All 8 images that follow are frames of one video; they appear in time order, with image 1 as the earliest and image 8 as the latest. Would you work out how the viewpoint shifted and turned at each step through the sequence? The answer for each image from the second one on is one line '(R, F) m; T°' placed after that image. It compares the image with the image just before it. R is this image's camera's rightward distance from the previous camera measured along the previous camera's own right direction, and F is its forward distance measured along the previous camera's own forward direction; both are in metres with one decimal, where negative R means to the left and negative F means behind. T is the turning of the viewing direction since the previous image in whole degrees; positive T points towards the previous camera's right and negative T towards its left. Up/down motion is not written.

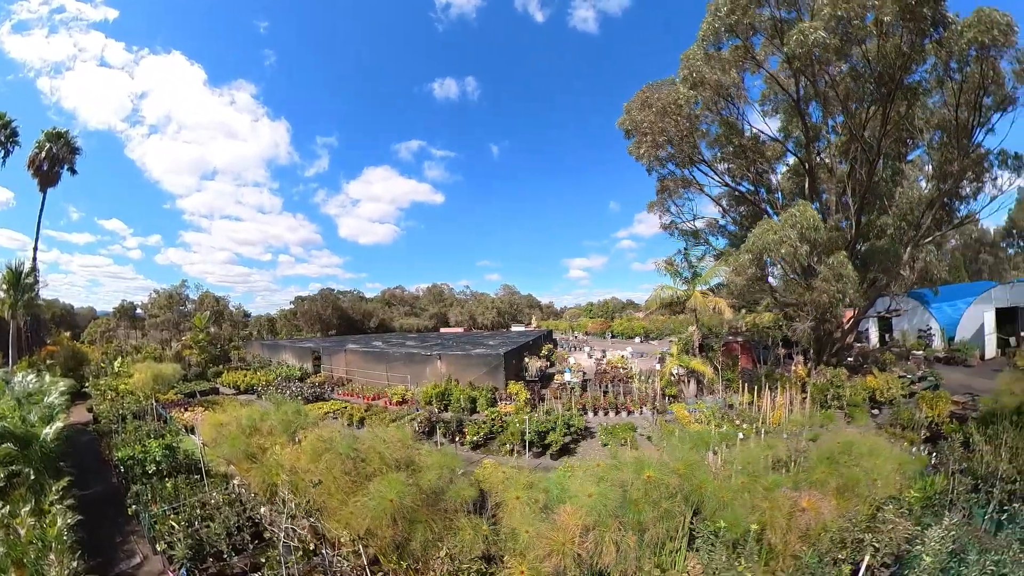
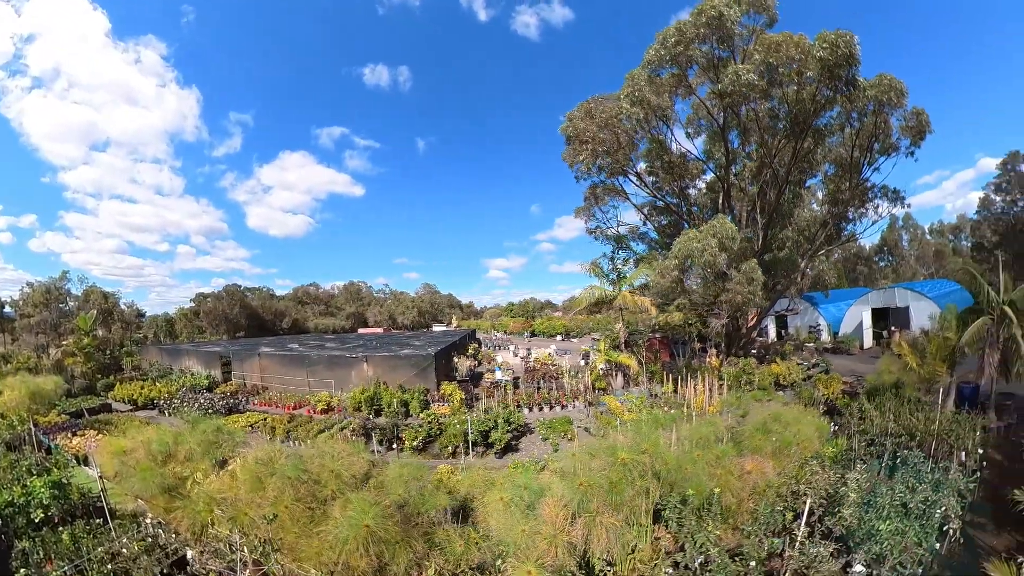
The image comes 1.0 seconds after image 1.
(-1.2, +0.2) m; +17°
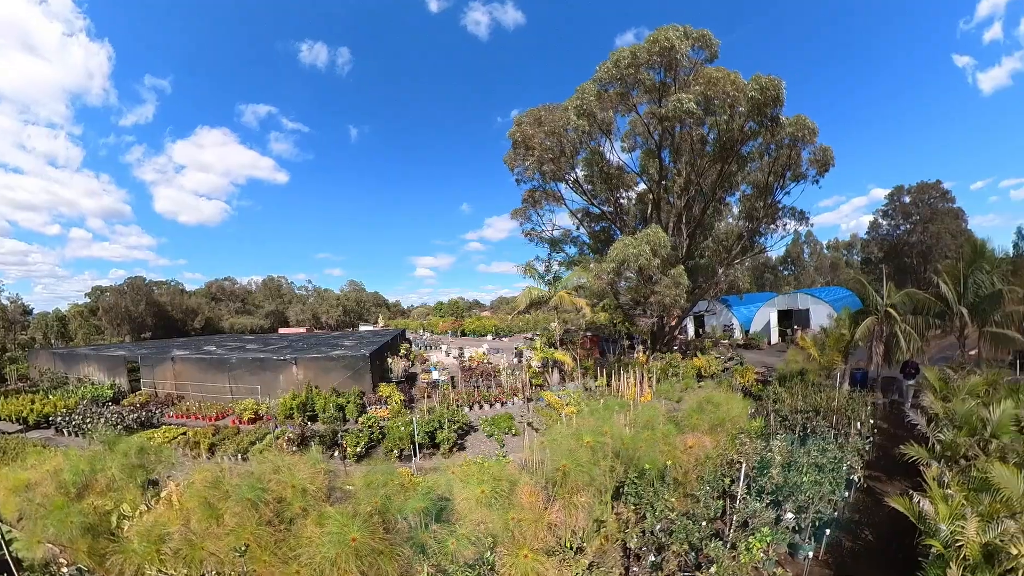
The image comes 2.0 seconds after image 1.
(-1.1, +0.1) m; +15°
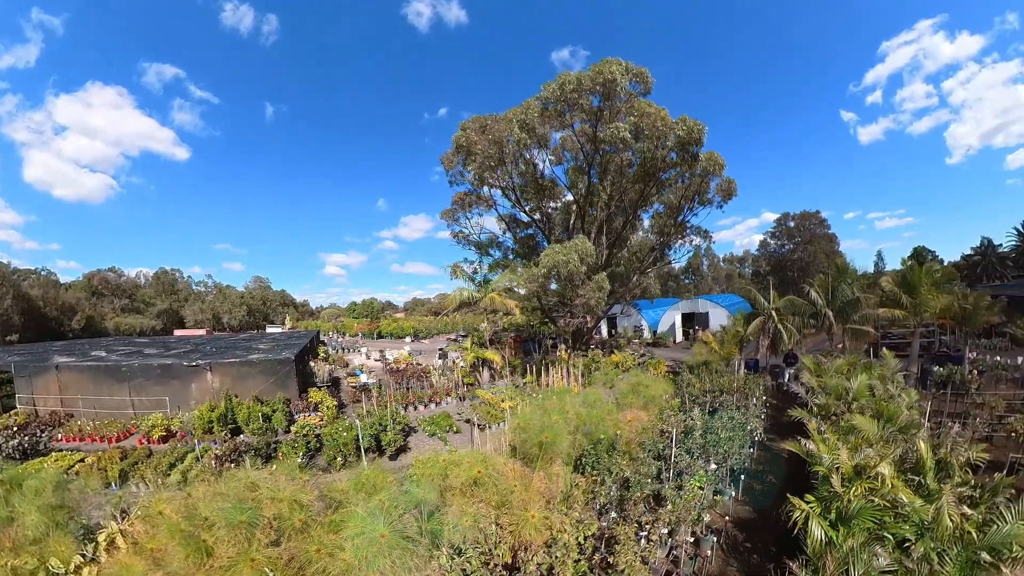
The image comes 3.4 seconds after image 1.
(-1.4, +0.1) m; +18°
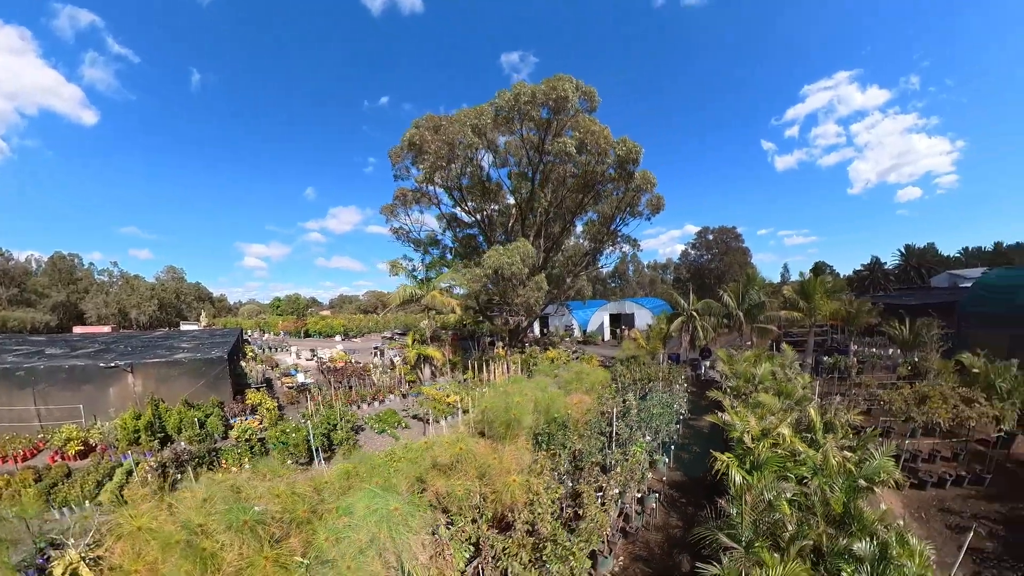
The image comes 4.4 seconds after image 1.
(-1.0, +0.1) m; +13°
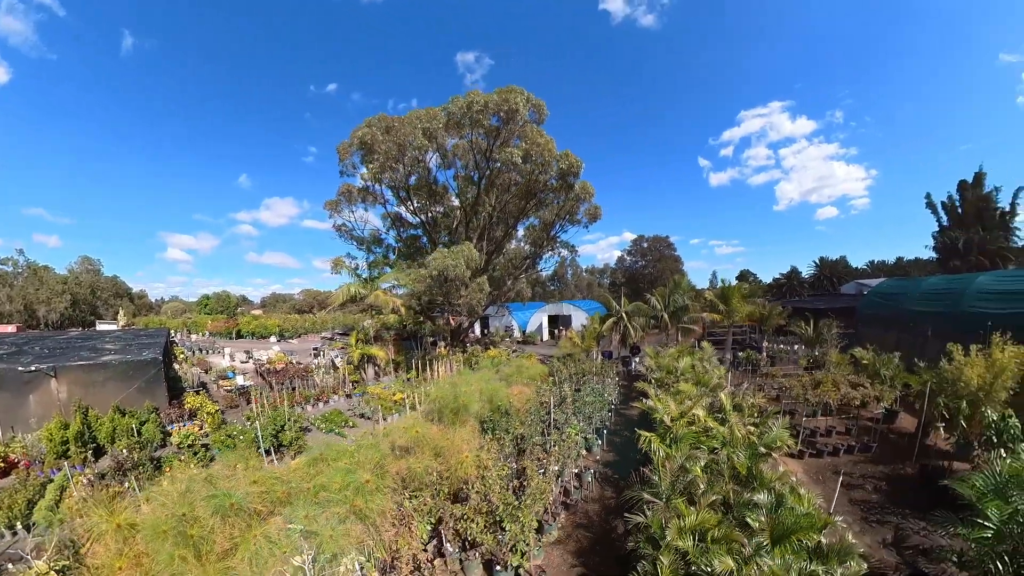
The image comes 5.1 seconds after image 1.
(-0.7, 0.0) m; +11°
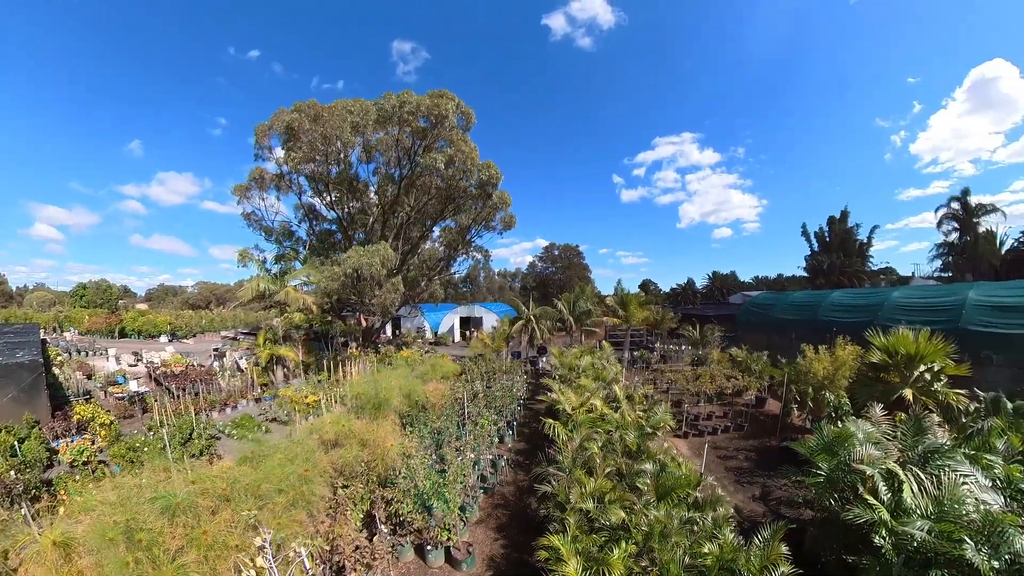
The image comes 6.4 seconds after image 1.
(-0.7, -0.1) m; +14°
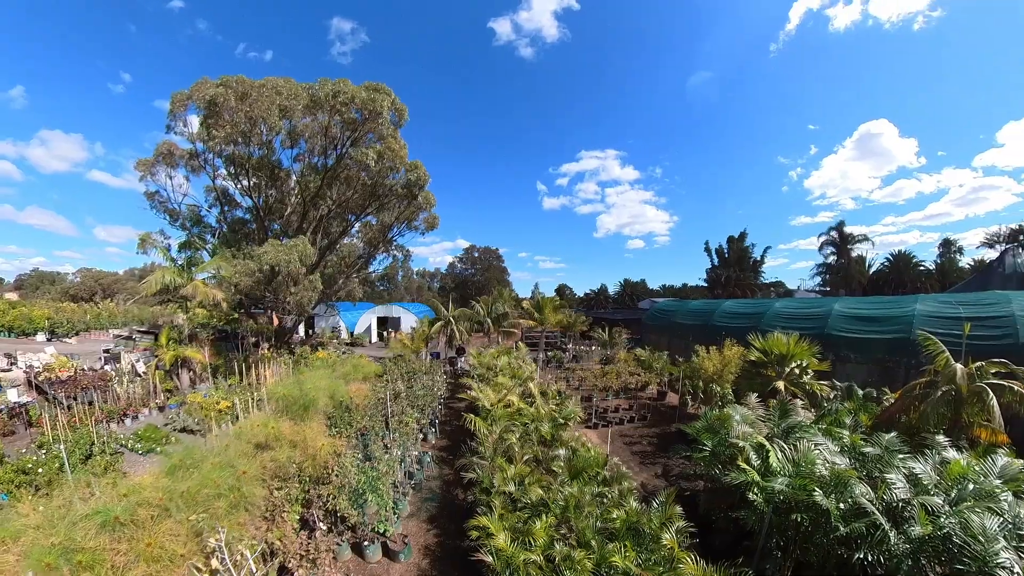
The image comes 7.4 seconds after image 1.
(-0.5, -0.1) m; +12°
